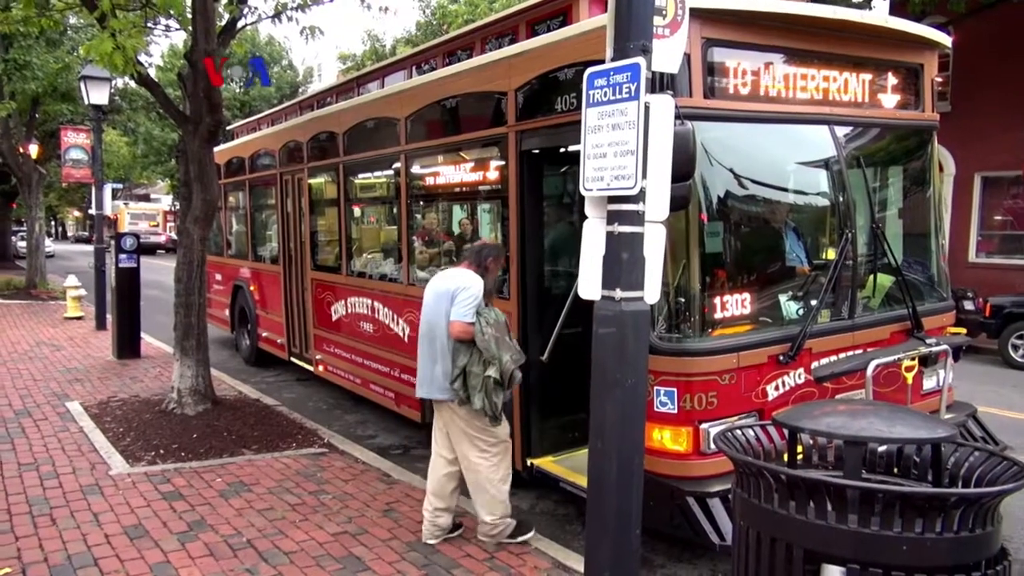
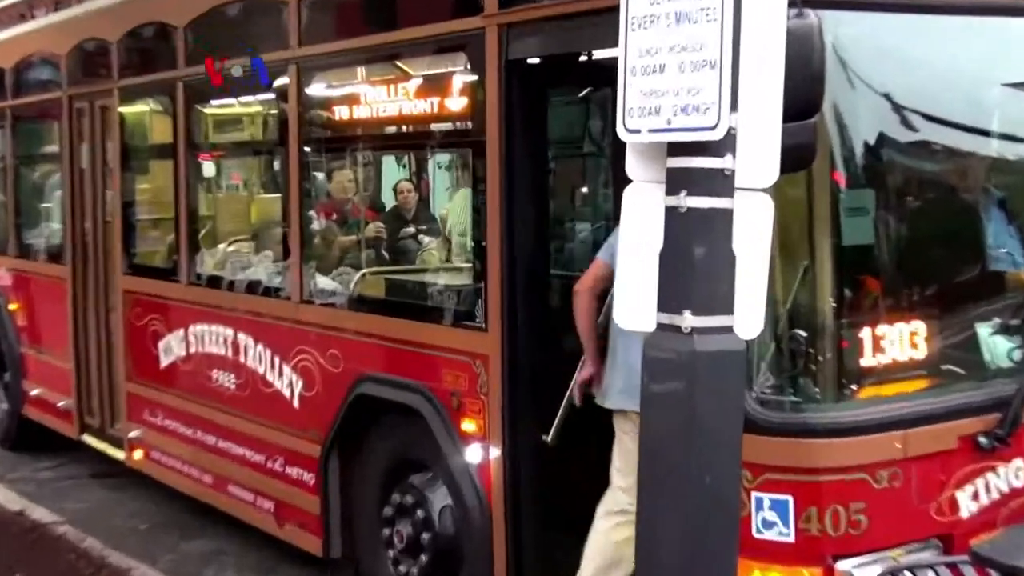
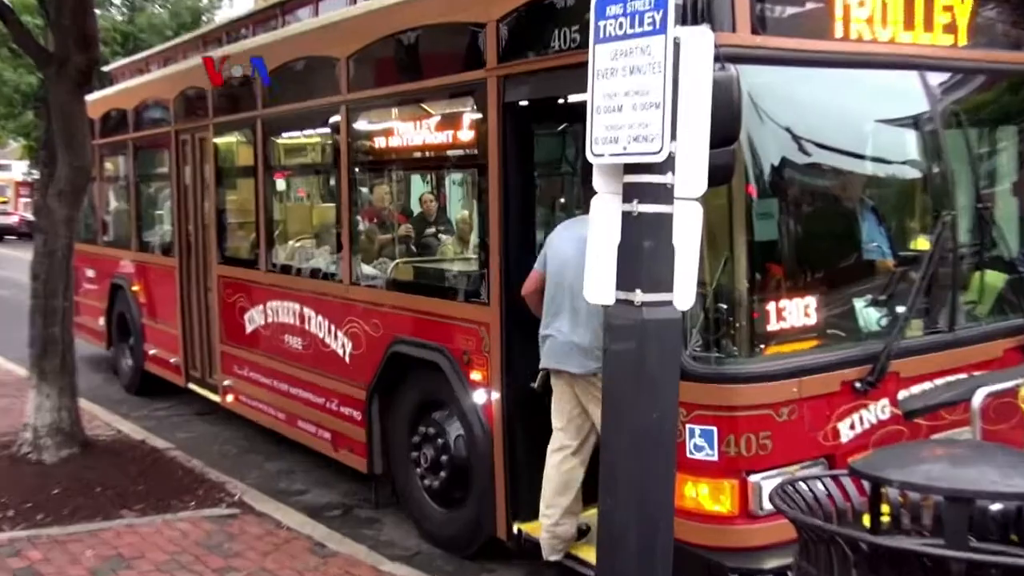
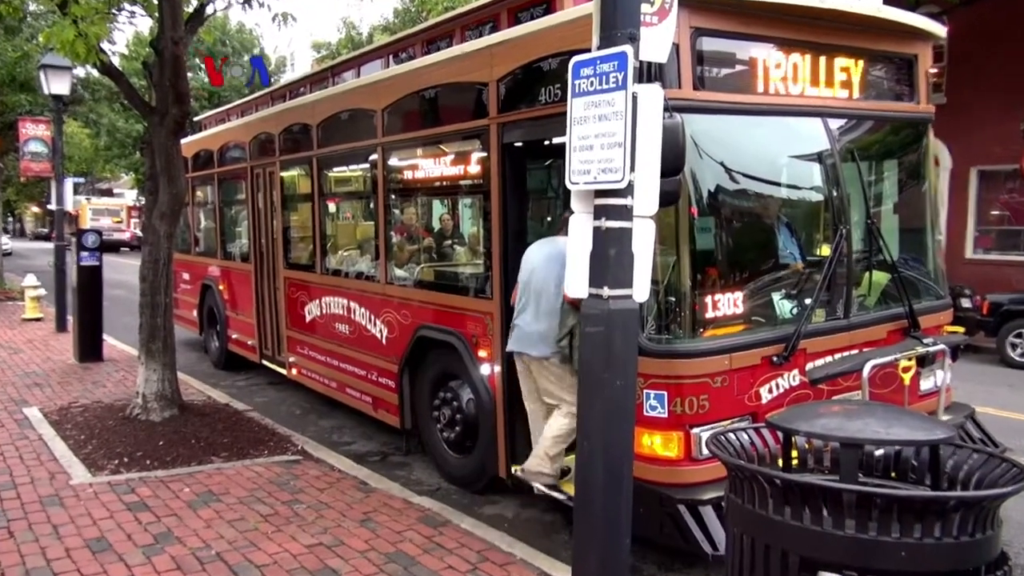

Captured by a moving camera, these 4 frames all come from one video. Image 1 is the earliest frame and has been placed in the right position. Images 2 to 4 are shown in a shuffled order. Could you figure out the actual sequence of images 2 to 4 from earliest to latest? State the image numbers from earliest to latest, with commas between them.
4, 3, 2
